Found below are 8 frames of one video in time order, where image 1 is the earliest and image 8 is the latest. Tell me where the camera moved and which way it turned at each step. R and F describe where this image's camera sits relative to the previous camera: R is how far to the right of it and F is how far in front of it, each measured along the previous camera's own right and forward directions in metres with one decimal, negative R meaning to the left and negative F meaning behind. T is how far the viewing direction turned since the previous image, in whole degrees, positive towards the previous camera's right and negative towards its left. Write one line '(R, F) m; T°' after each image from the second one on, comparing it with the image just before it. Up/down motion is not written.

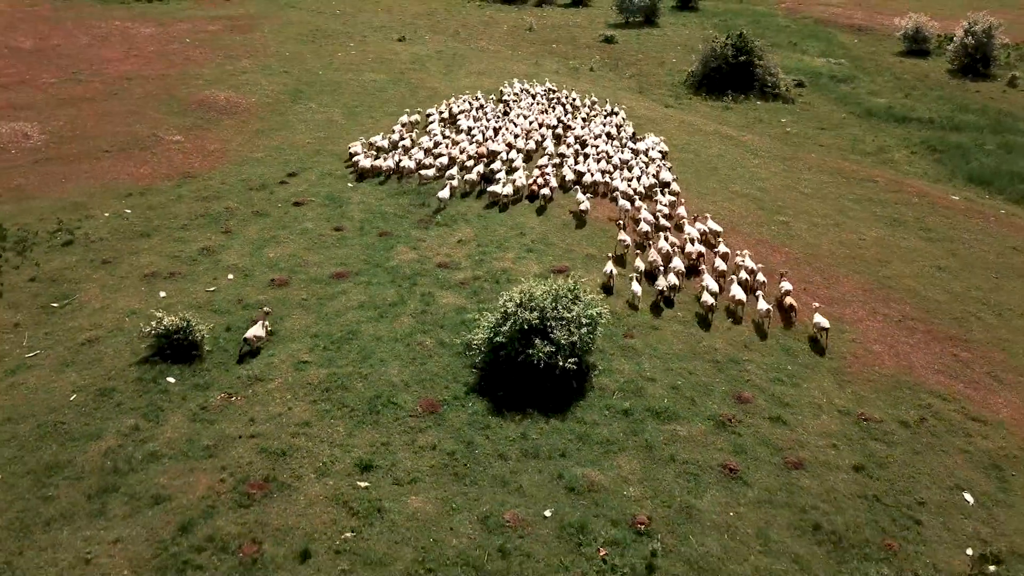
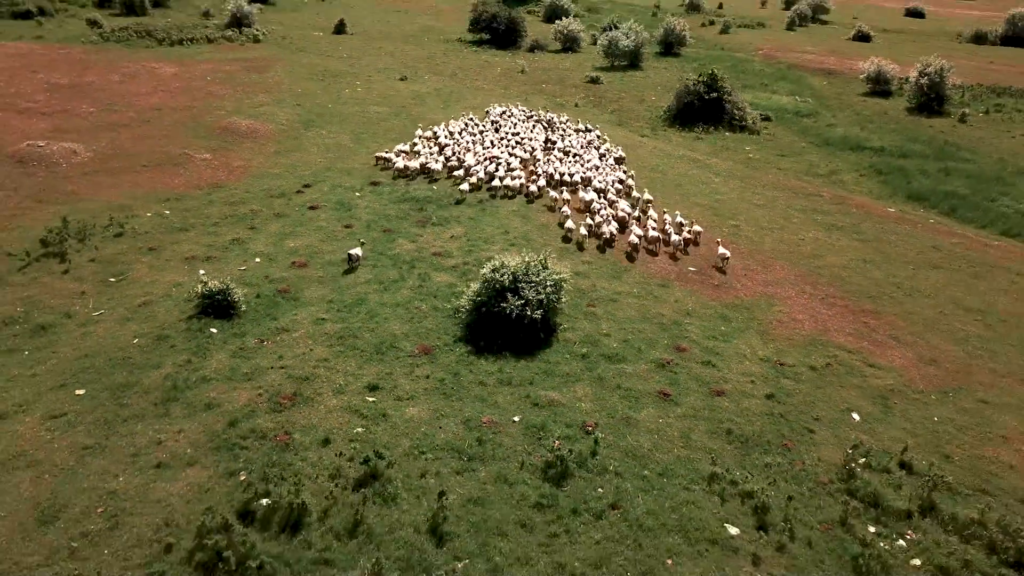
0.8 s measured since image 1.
(+0.3, -2.2) m; 0°
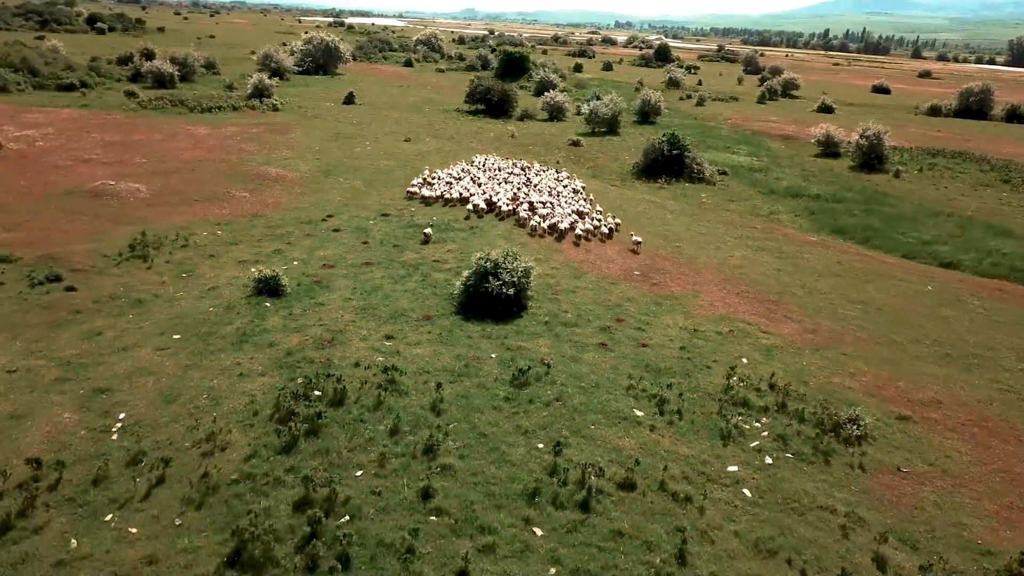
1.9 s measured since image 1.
(+0.3, -3.8) m; 0°
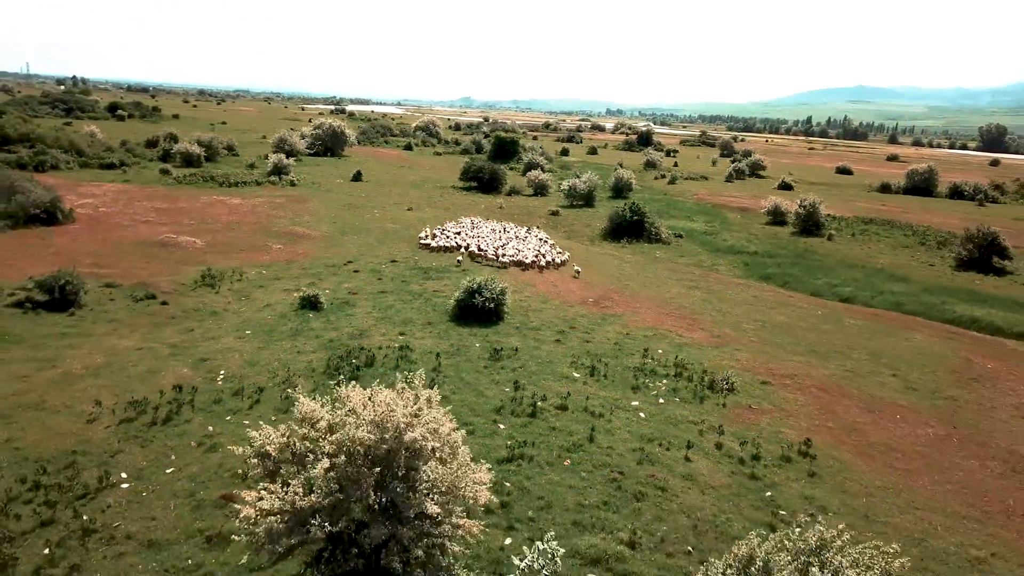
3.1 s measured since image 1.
(+0.4, -5.4) m; 0°
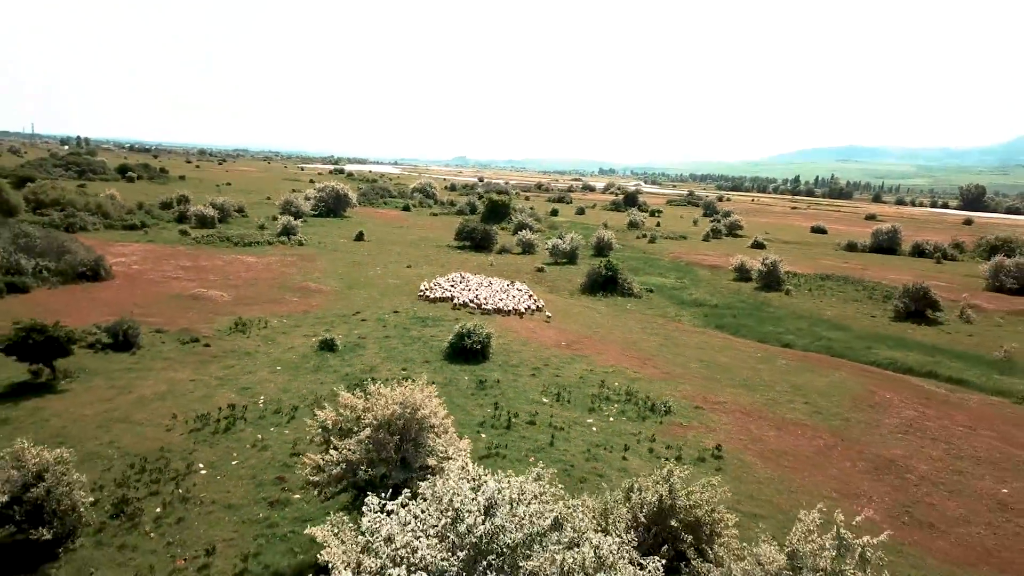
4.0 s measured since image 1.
(+0.4, -4.4) m; 0°
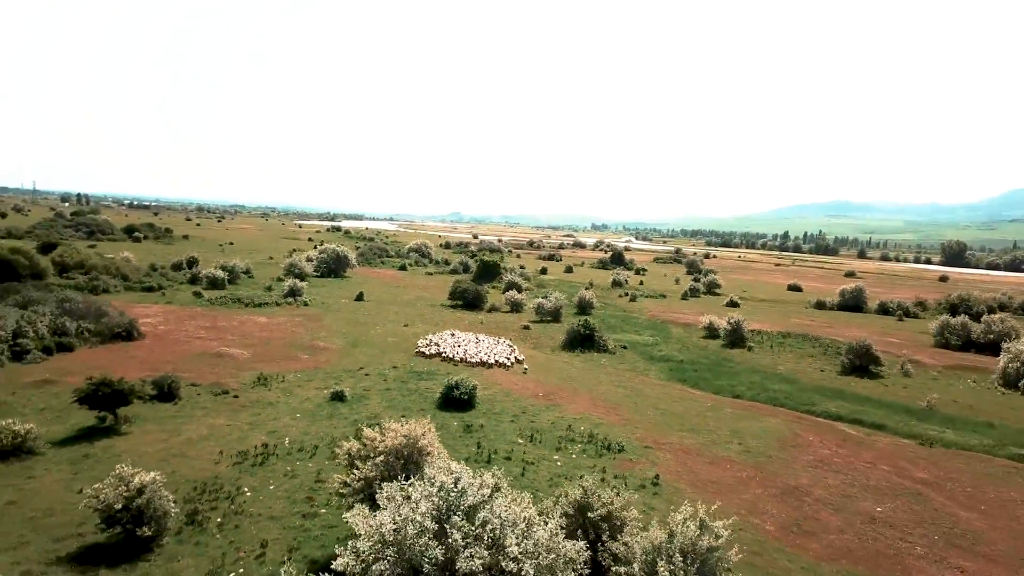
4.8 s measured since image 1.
(+0.4, -4.8) m; 0°
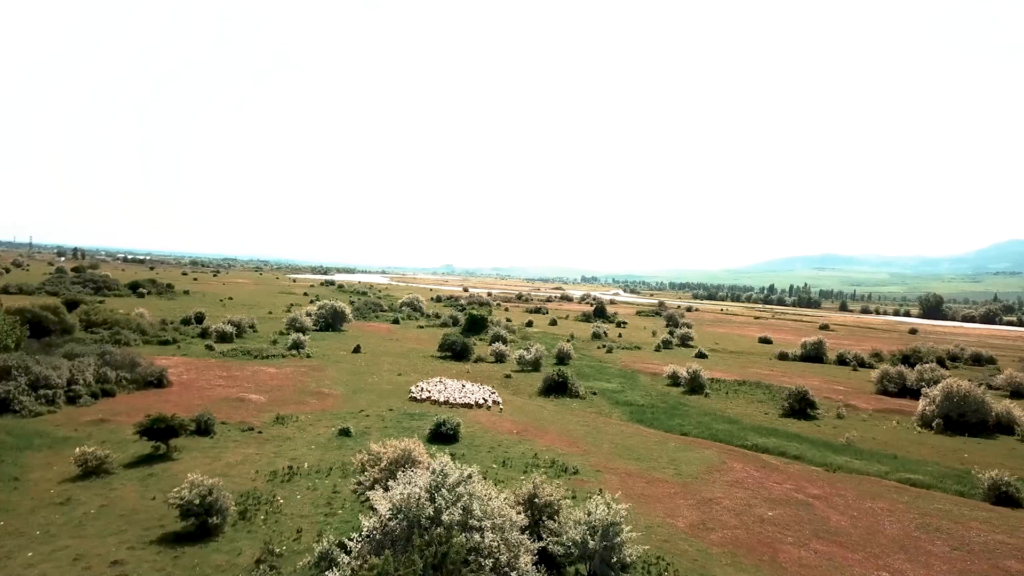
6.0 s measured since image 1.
(+0.6, -6.5) m; +1°
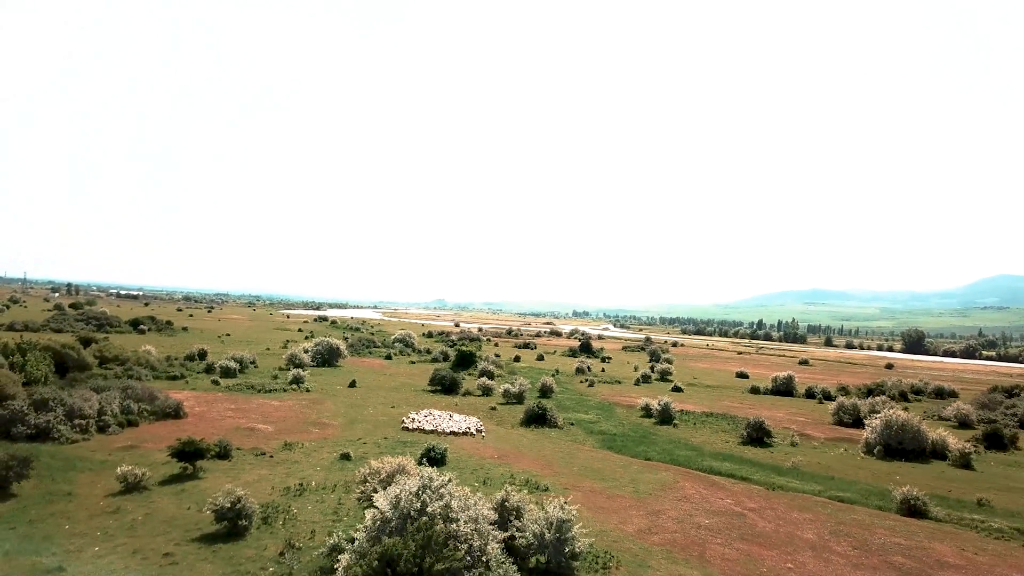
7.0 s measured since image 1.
(+0.6, -5.4) m; +1°
